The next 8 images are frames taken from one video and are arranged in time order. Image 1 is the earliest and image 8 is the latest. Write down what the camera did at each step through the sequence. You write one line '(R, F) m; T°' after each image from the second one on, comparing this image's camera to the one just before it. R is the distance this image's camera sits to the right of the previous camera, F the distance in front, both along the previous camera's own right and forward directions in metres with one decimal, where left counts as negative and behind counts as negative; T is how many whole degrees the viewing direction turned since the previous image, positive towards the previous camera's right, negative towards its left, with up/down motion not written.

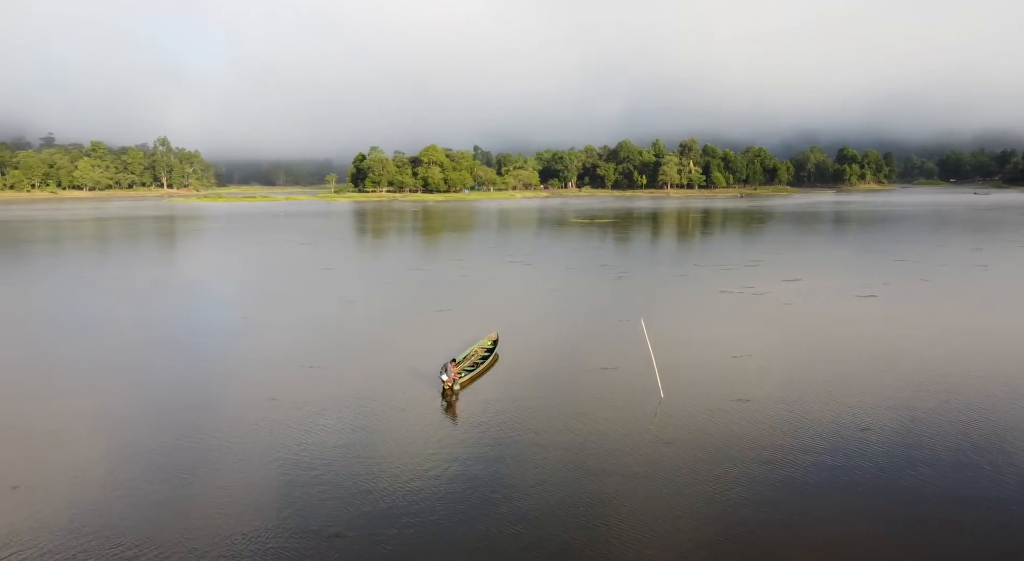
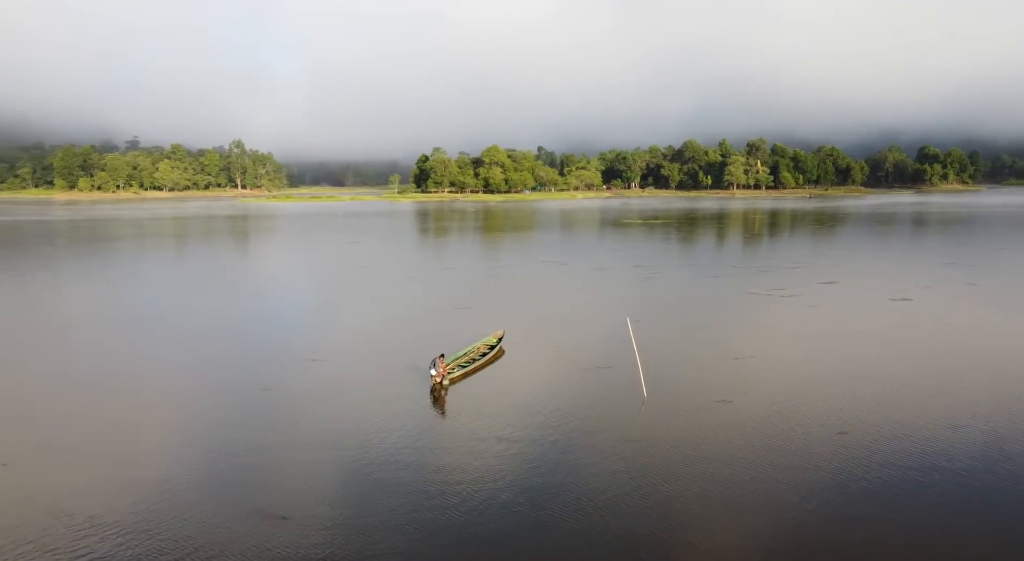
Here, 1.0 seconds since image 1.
(+1.7, -0.1) m; -6°
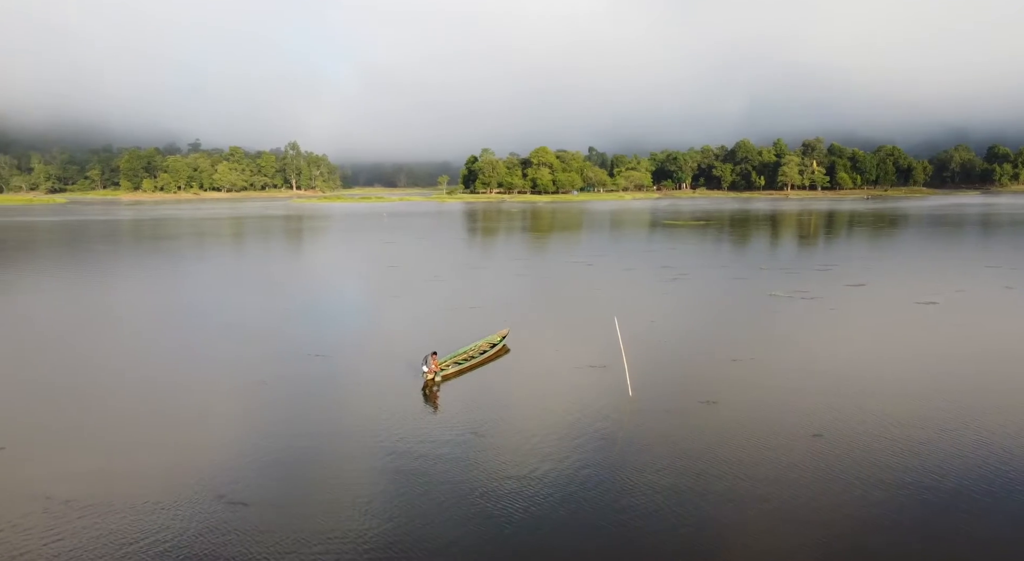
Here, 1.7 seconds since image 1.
(+1.3, -0.1) m; -4°
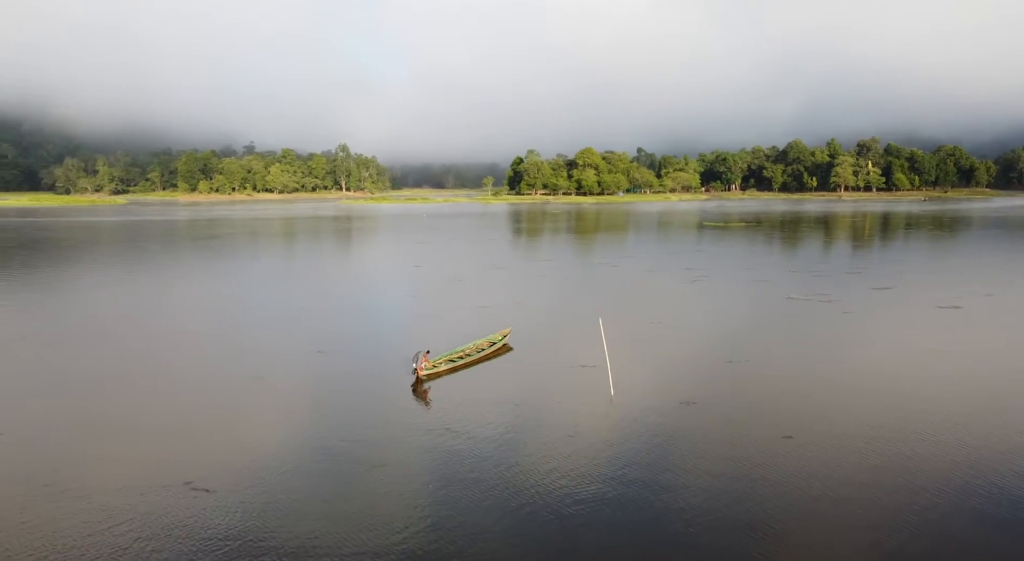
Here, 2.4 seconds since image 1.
(+1.3, -0.1) m; -4°
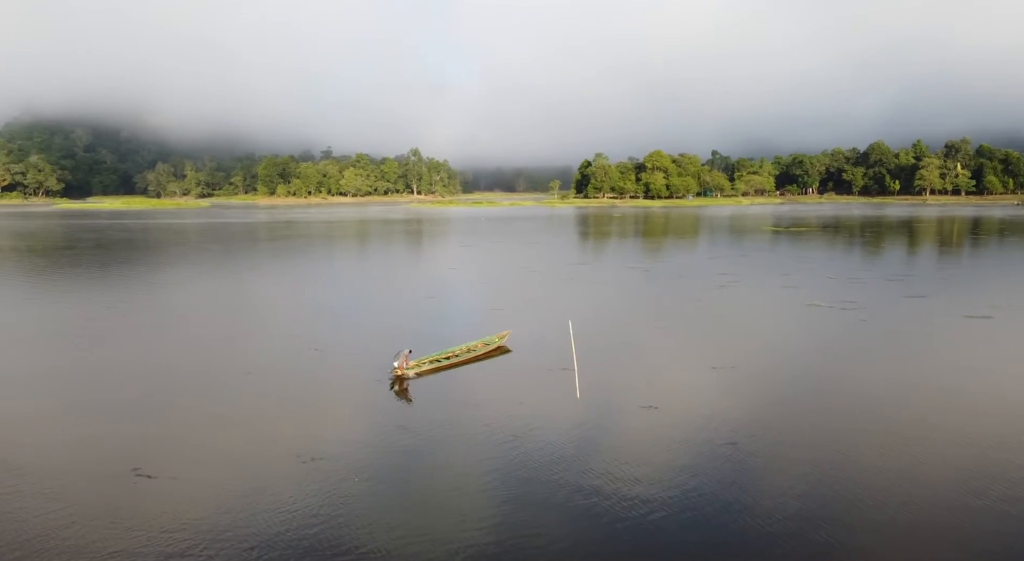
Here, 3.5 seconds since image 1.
(+2.1, 0.0) m; -6°
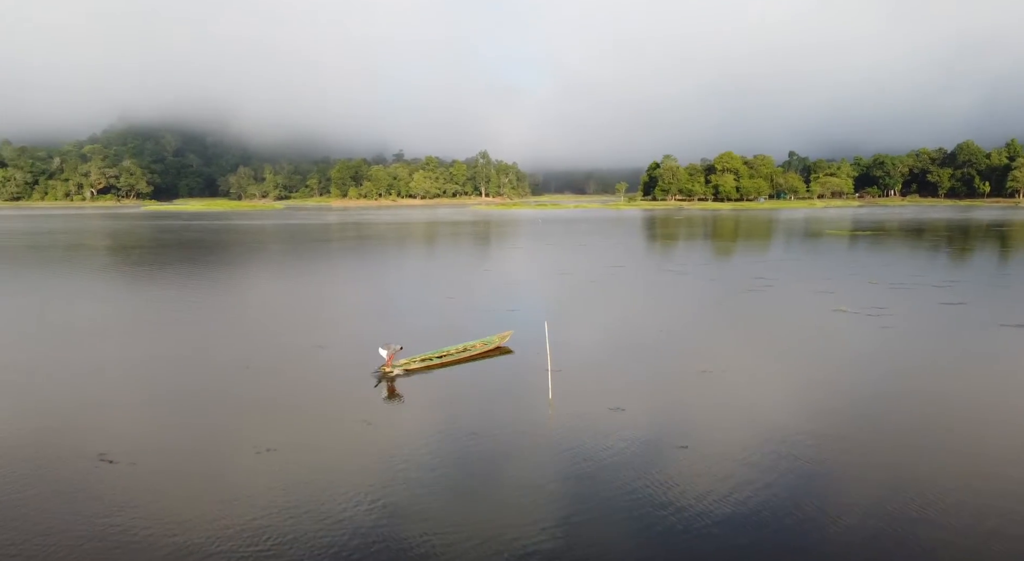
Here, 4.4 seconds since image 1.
(+1.9, +0.1) m; -6°
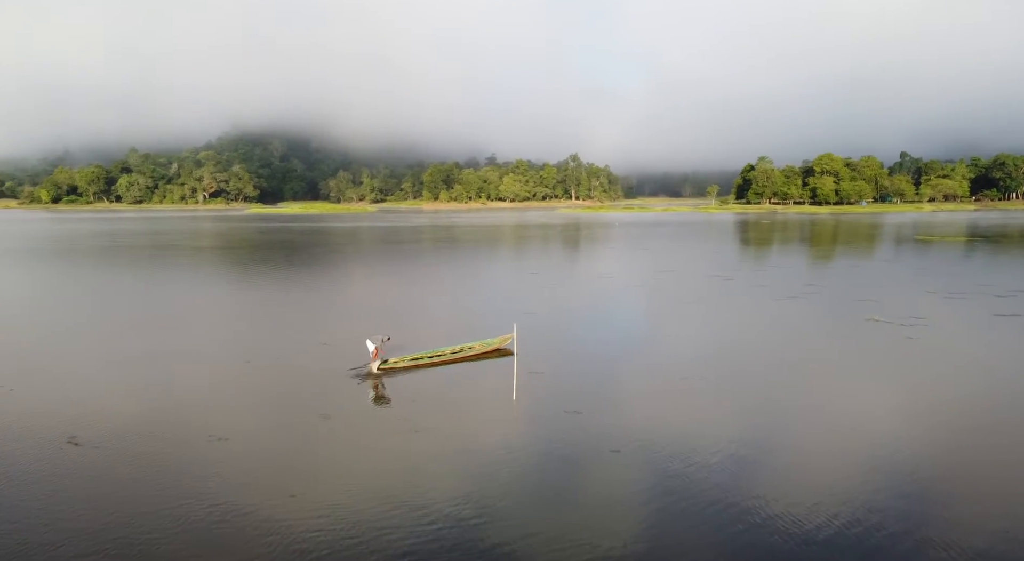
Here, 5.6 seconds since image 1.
(+2.5, +0.3) m; -8°
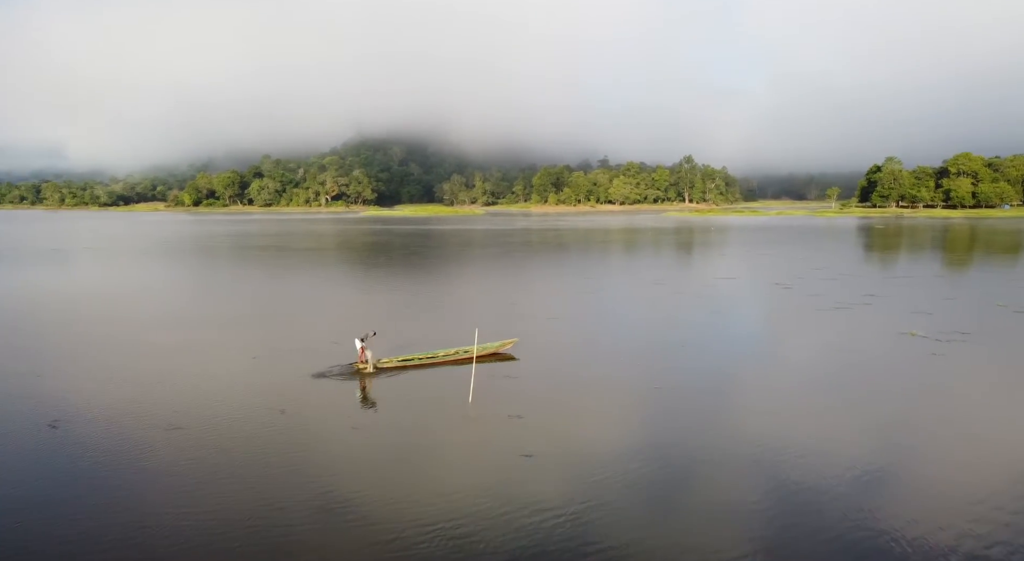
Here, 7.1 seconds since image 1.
(+3.0, +0.6) m; -10°
